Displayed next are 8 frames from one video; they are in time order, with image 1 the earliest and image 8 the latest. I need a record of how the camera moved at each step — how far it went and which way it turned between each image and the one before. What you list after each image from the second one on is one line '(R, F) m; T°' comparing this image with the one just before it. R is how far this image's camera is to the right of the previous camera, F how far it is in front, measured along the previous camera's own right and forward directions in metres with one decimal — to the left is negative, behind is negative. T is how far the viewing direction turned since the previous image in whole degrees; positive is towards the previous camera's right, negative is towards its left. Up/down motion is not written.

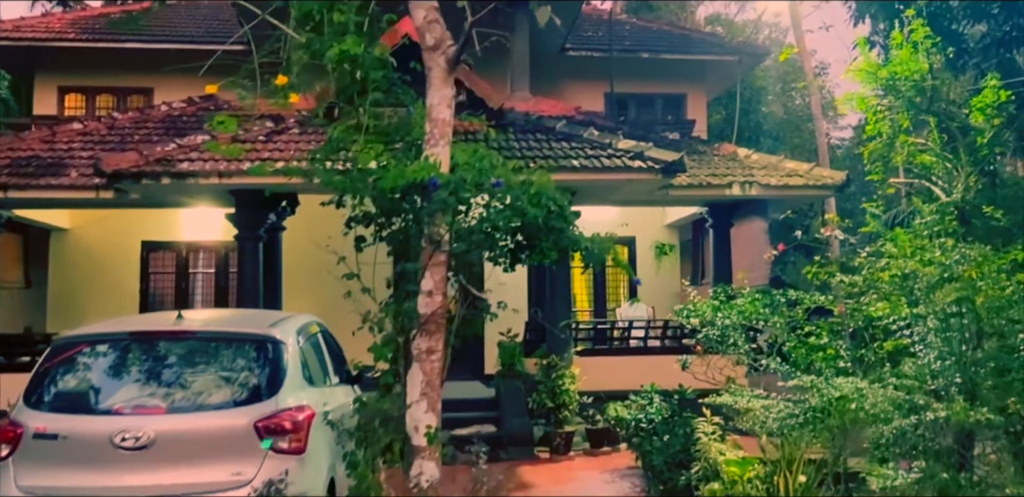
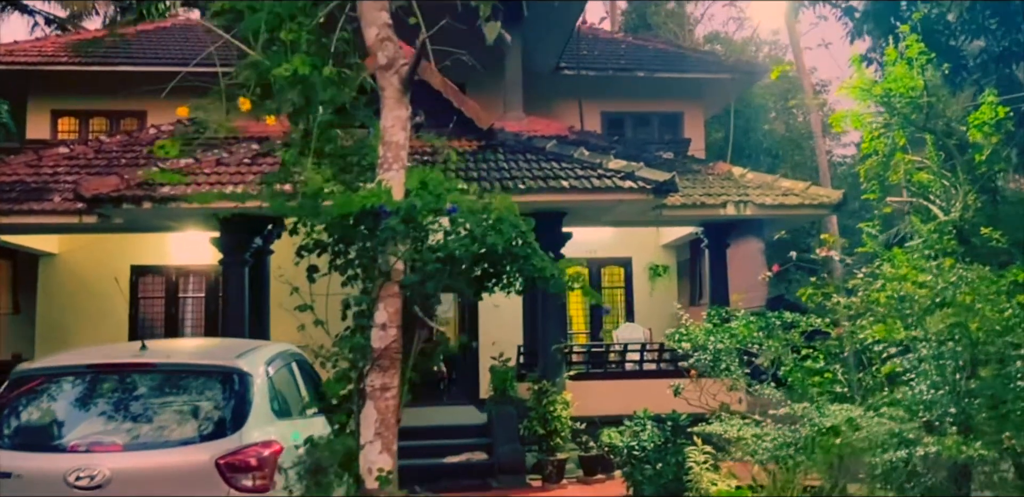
(+0.2, +0.2) m; 0°
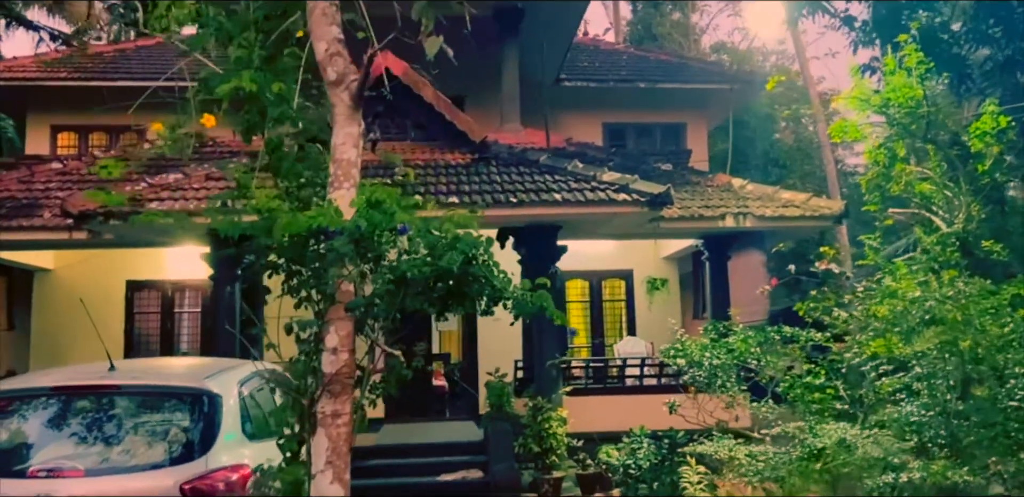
(+0.2, +0.1) m; -1°
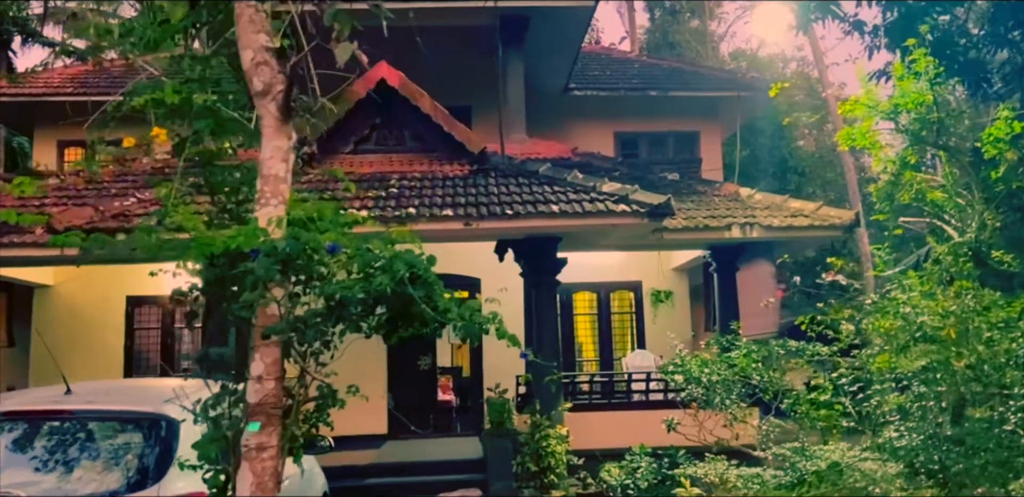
(+0.3, +0.2) m; -2°
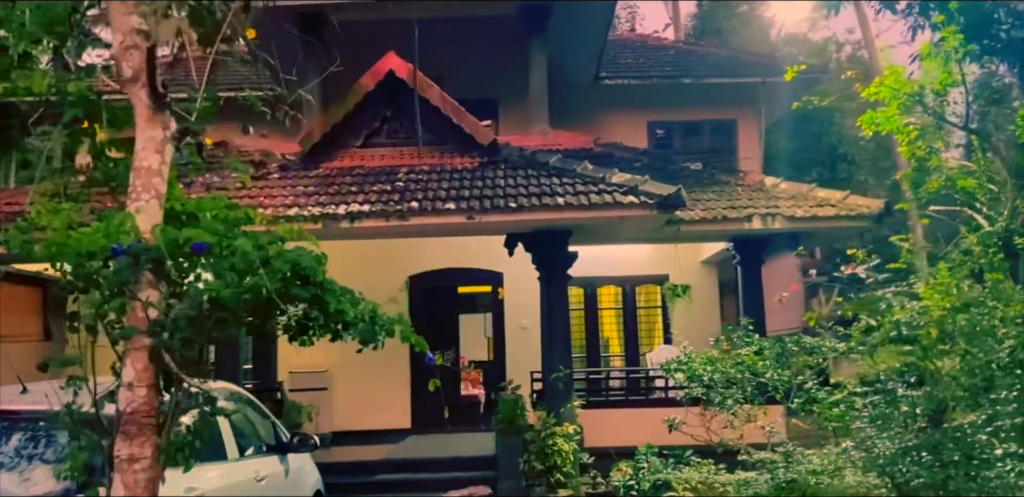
(+0.5, +0.2) m; -4°
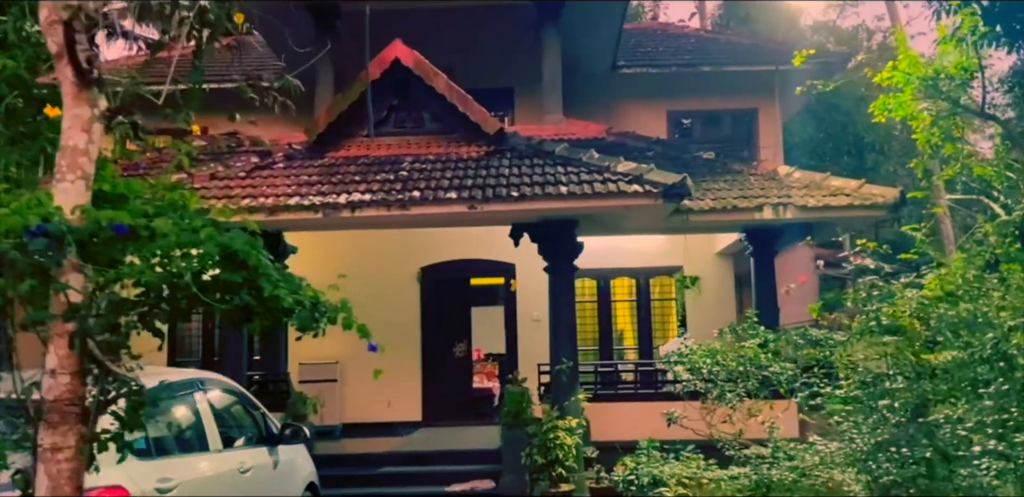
(+0.3, +0.1) m; -2°
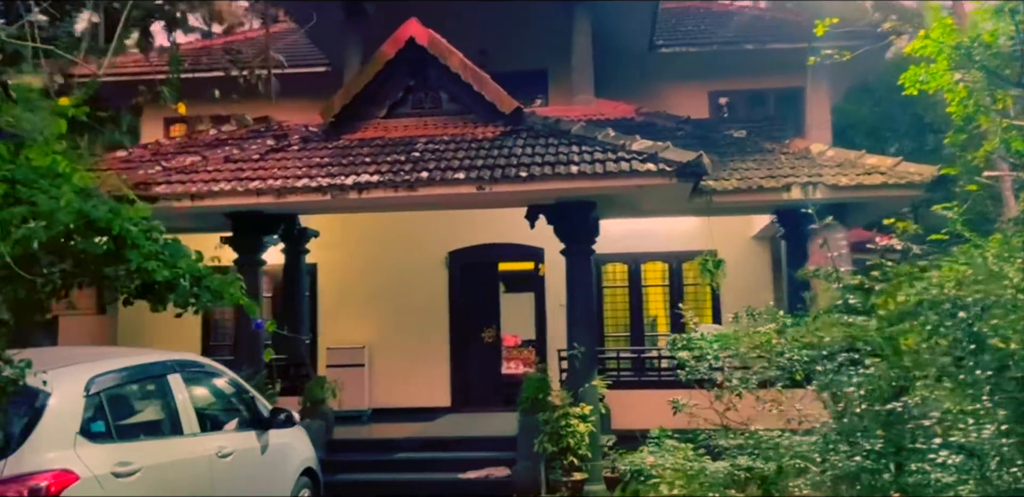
(+0.5, +0.2) m; -4°
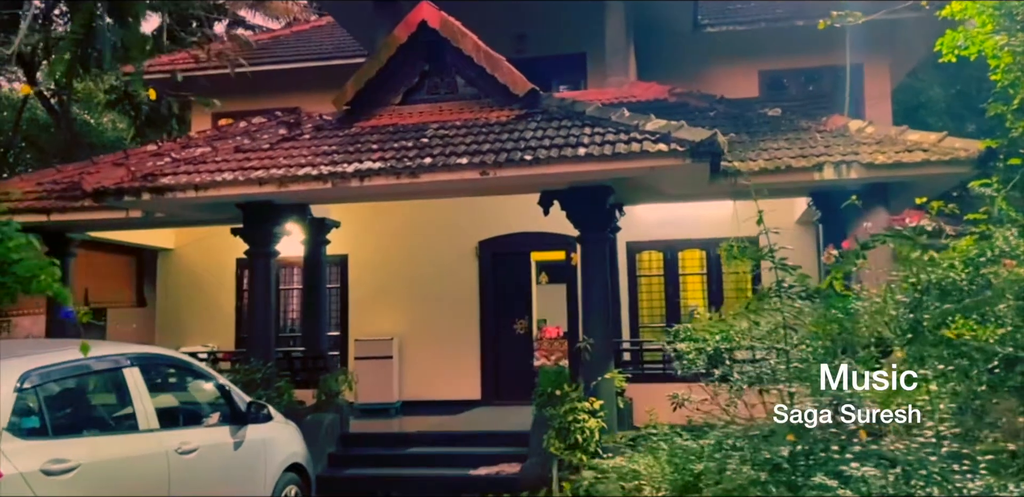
(+0.6, +0.4) m; -5°
